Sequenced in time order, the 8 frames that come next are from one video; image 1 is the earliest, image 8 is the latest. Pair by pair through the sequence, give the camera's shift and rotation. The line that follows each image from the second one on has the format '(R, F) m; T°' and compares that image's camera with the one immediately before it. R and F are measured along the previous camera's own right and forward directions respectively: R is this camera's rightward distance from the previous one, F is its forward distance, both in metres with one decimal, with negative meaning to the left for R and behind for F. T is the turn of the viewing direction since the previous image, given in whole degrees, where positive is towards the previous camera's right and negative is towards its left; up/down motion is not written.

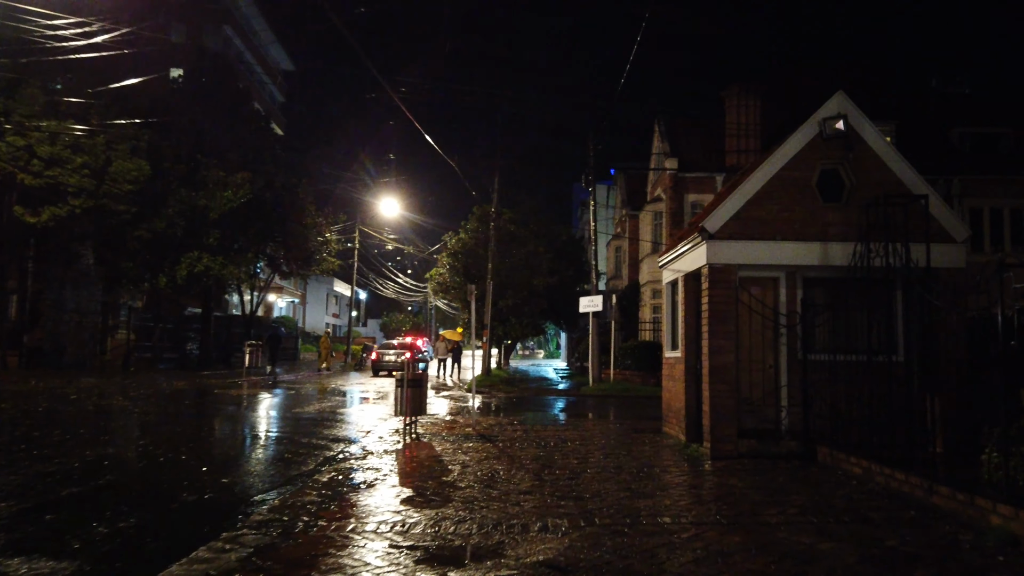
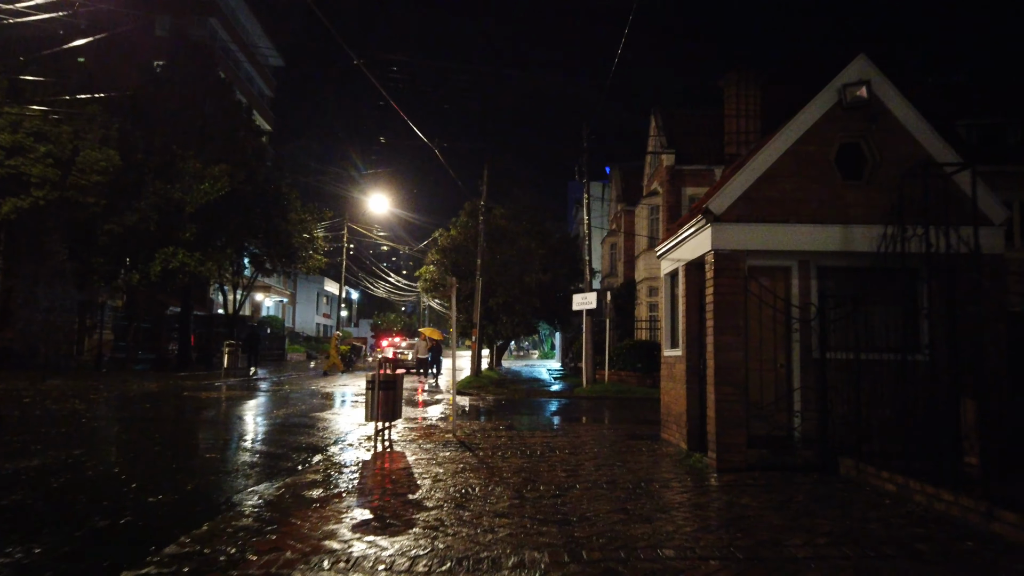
(+0.2, +1.2) m; 0°
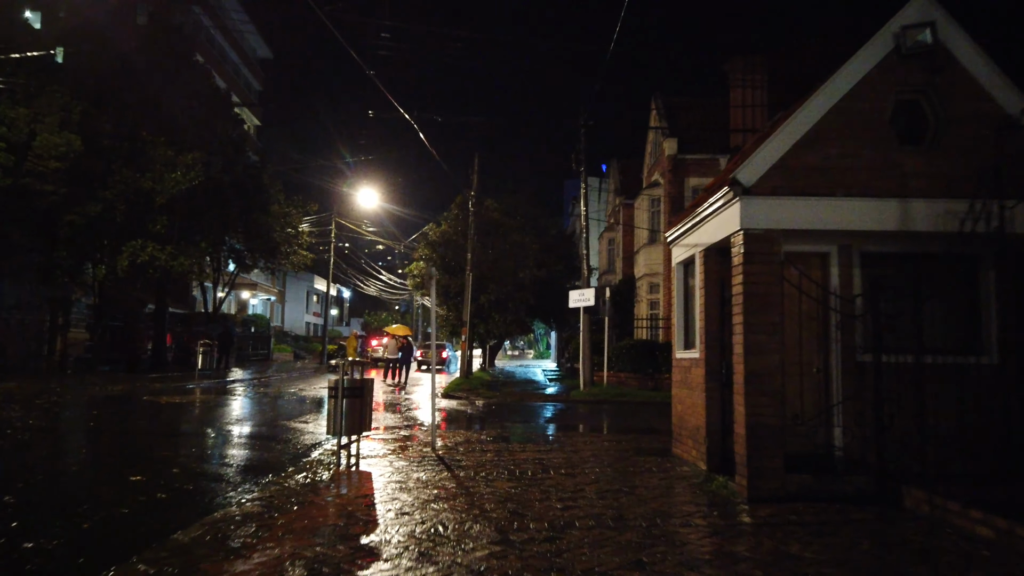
(+0.1, +1.6) m; 0°
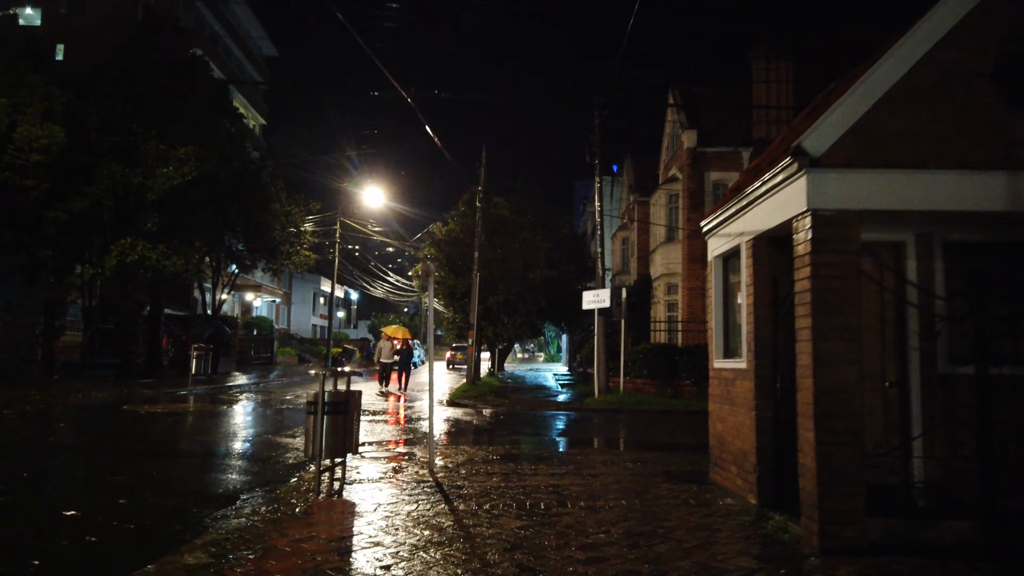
(0.0, +1.4) m; -1°
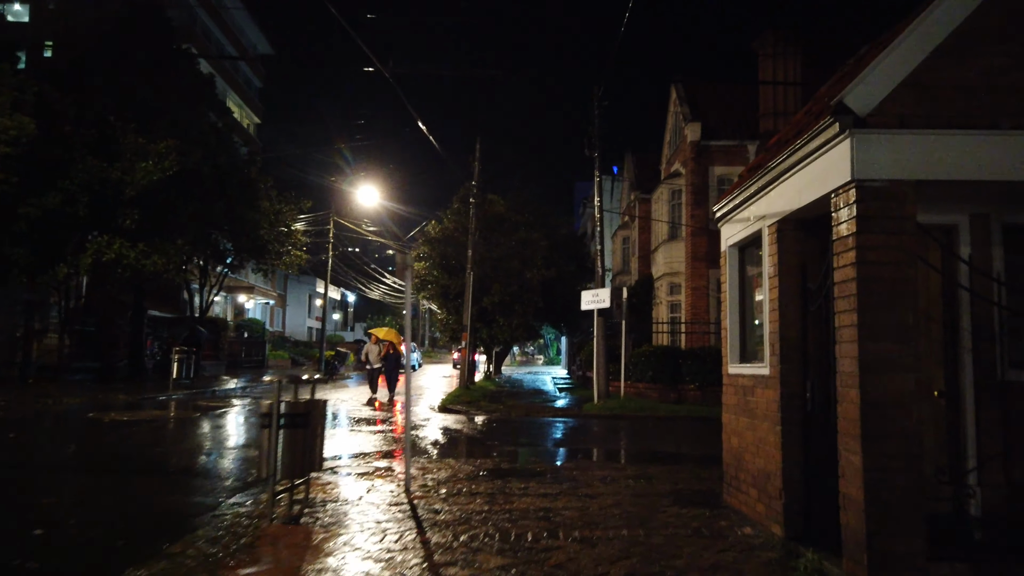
(+0.1, +1.1) m; 0°
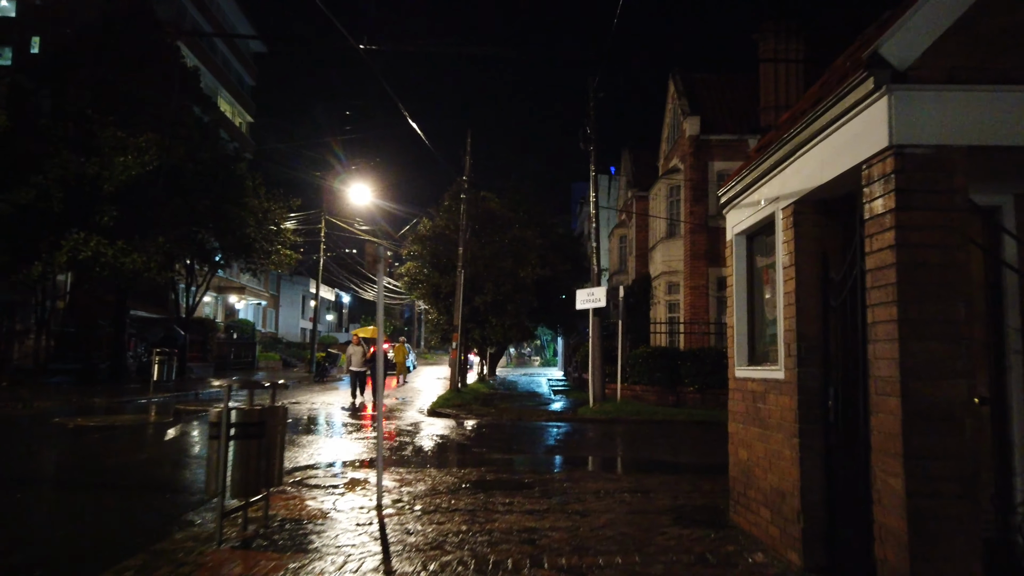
(+0.1, +0.8) m; 0°
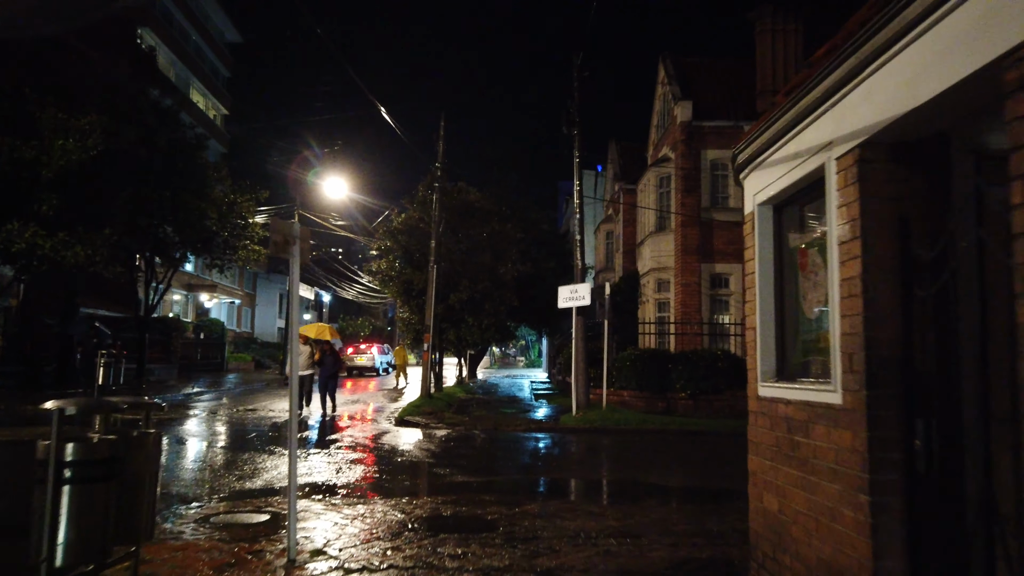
(+0.2, +1.7) m; +1°
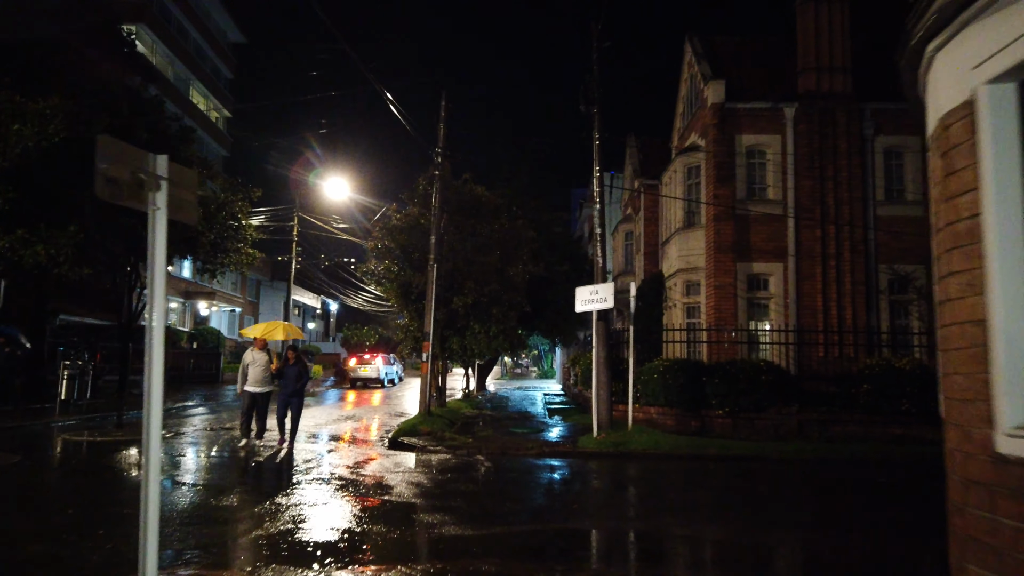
(0.0, +2.4) m; -1°
